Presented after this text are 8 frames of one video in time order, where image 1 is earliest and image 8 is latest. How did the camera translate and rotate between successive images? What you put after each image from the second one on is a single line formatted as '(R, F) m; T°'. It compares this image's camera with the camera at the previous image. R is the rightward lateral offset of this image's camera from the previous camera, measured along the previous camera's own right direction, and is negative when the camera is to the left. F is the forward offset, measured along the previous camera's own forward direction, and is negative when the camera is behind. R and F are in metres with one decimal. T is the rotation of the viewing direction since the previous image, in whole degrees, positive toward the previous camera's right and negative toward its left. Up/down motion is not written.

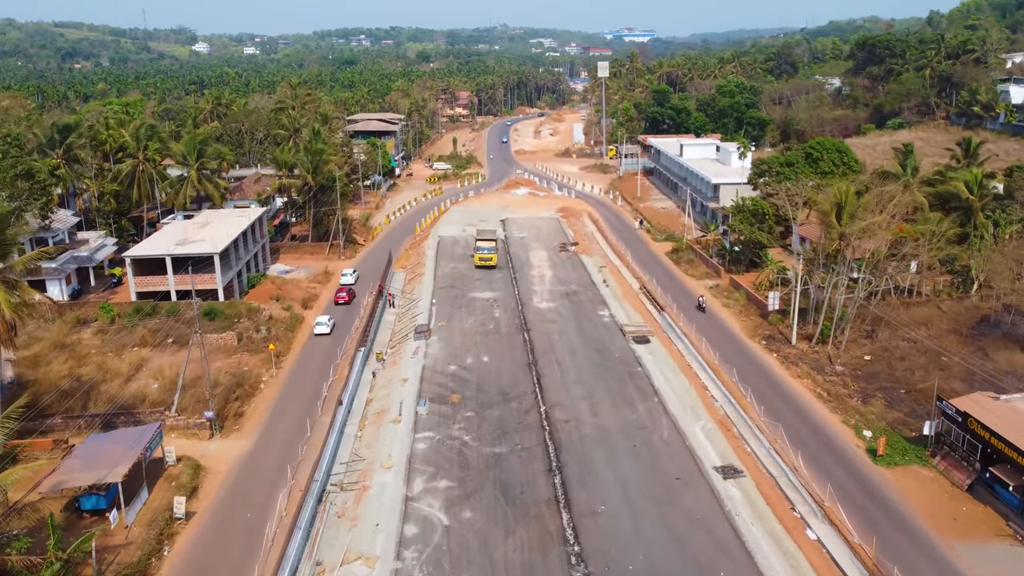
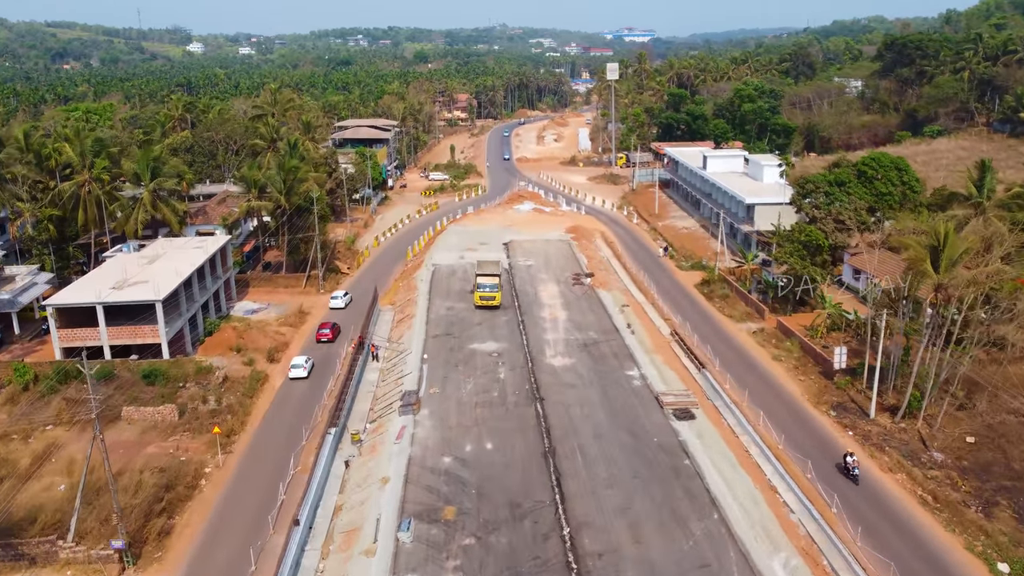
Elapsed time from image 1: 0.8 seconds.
(-0.5, +8.4) m; 0°
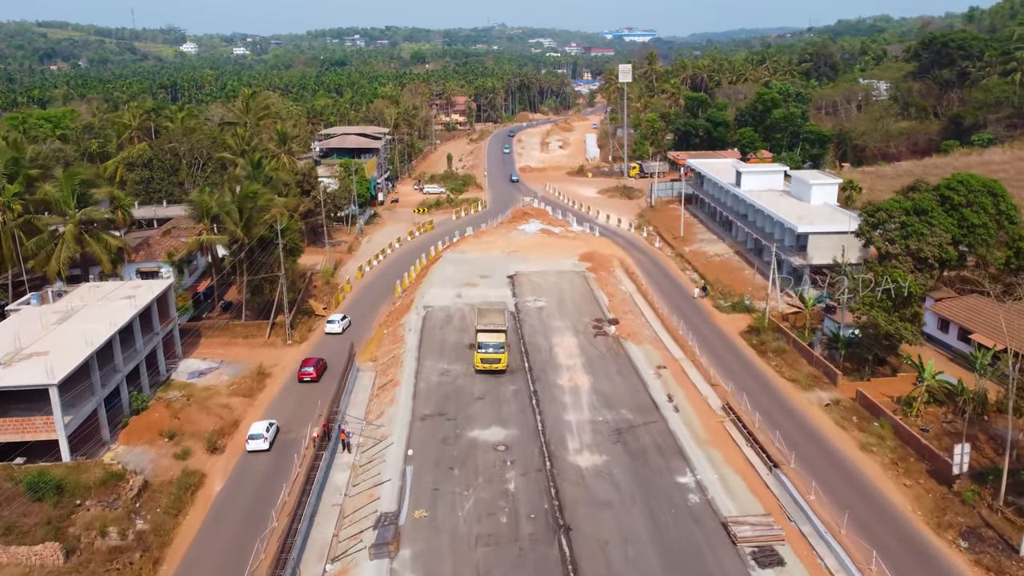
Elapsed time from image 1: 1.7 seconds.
(-0.5, +9.4) m; 0°
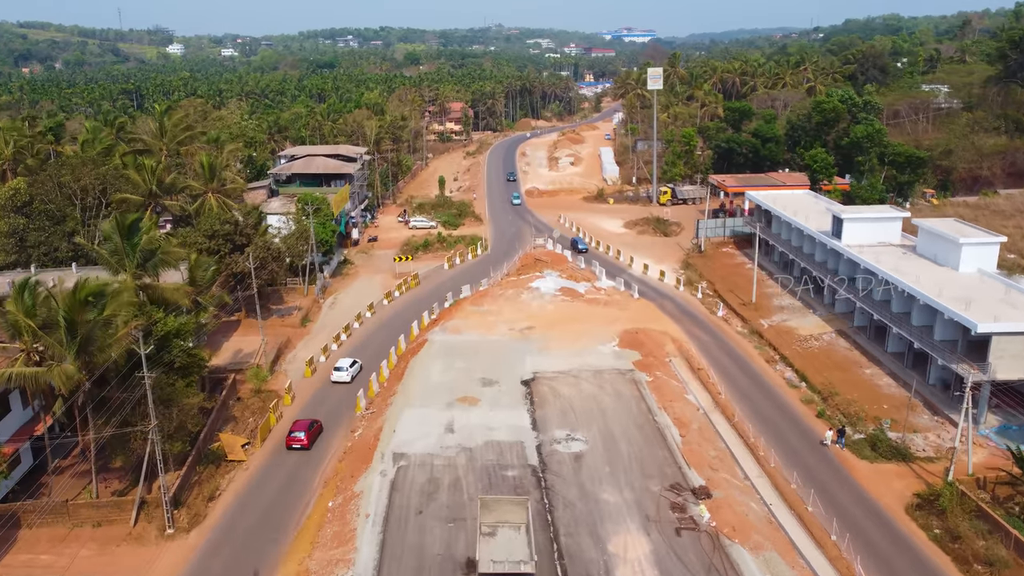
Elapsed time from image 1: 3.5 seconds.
(-0.9, +17.5) m; 0°
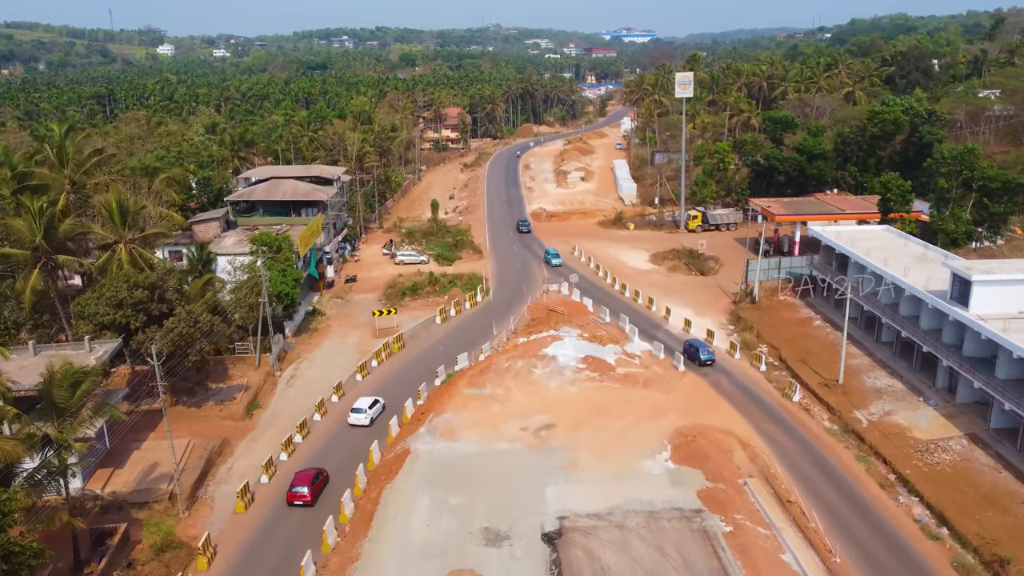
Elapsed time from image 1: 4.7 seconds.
(-0.6, +11.8) m; 0°
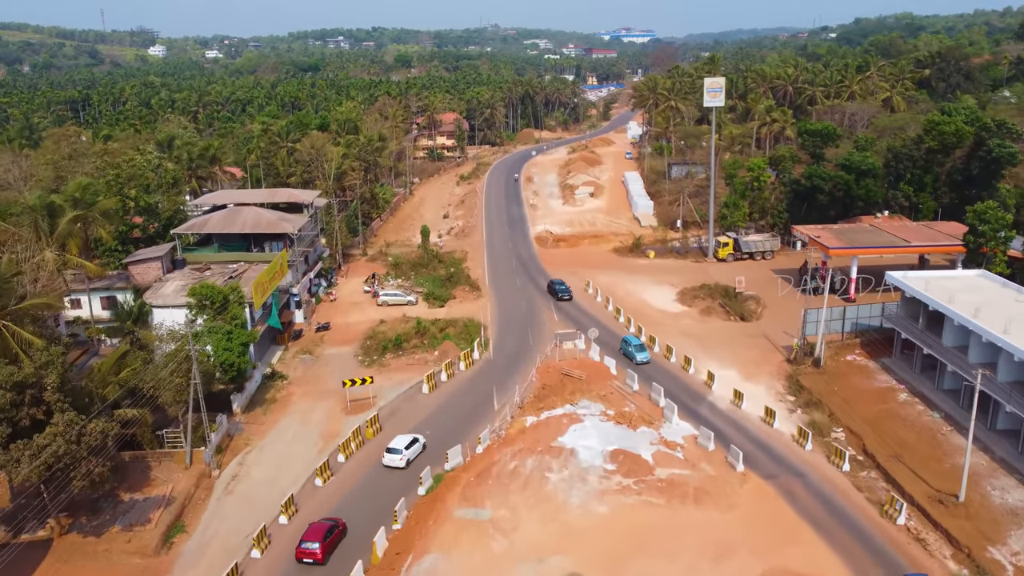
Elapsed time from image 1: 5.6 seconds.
(-0.3, +9.6) m; 0°
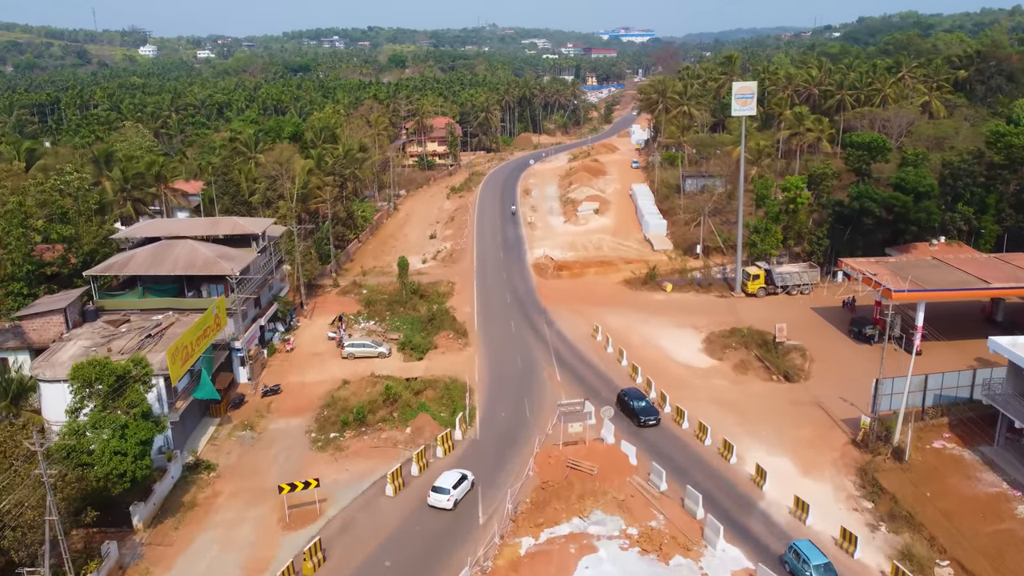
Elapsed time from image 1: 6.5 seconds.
(+0.3, +9.2) m; 0°
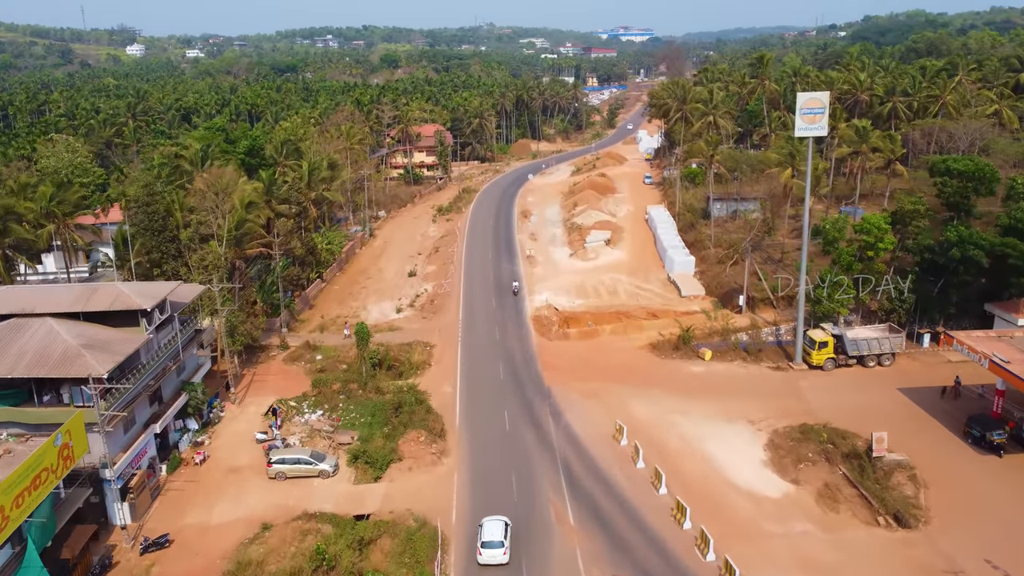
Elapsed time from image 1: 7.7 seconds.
(+0.2, +12.3) m; 0°
